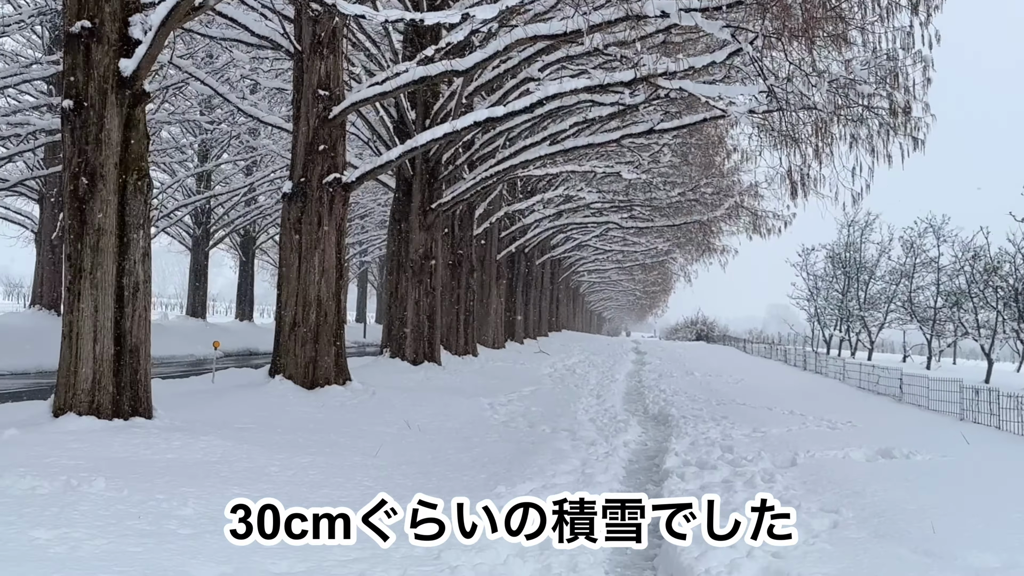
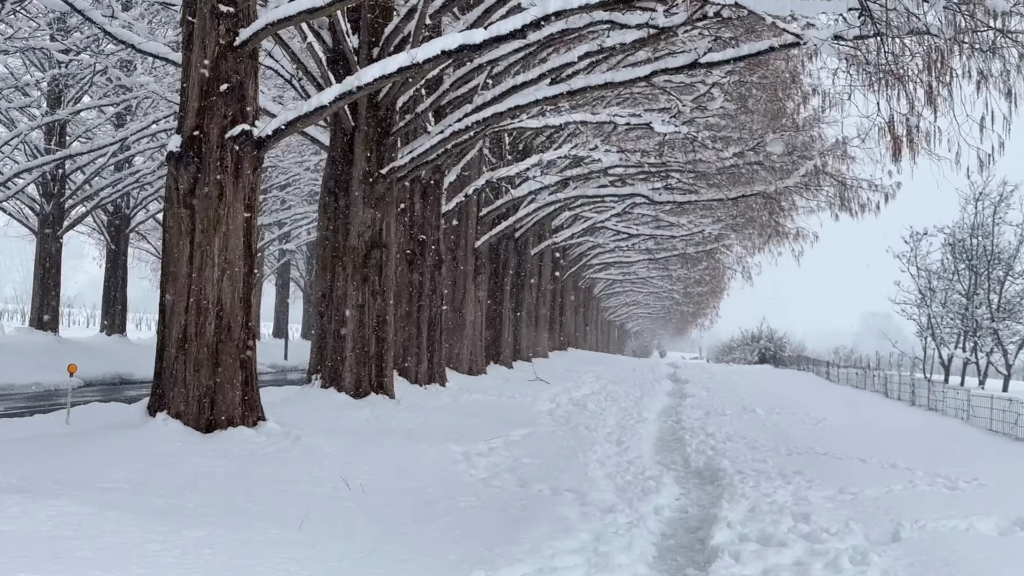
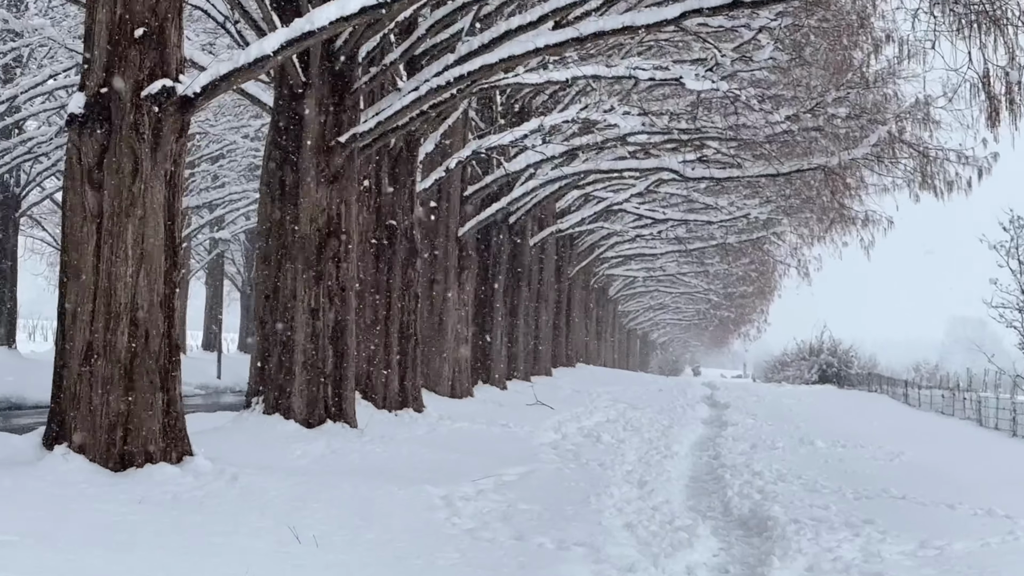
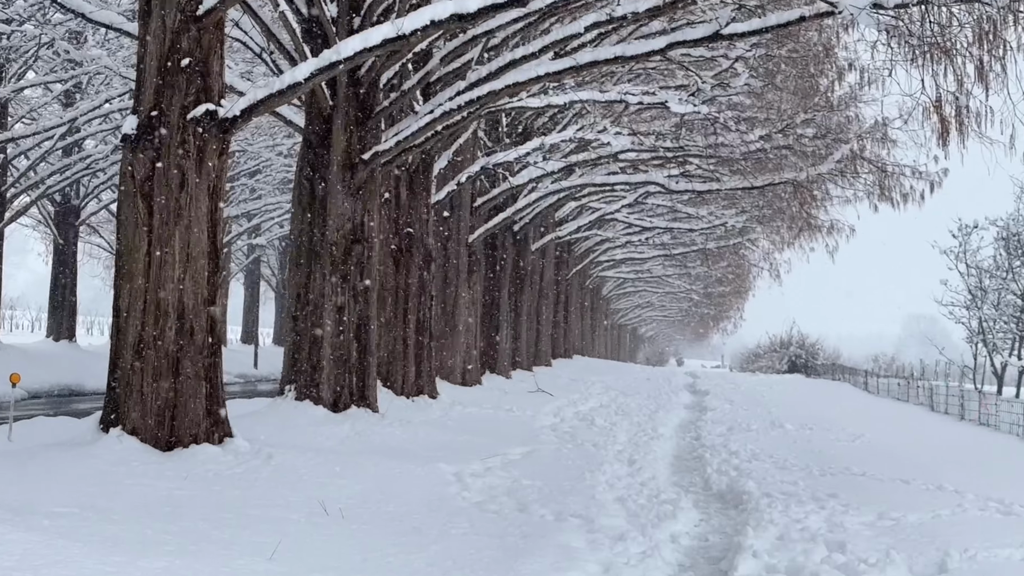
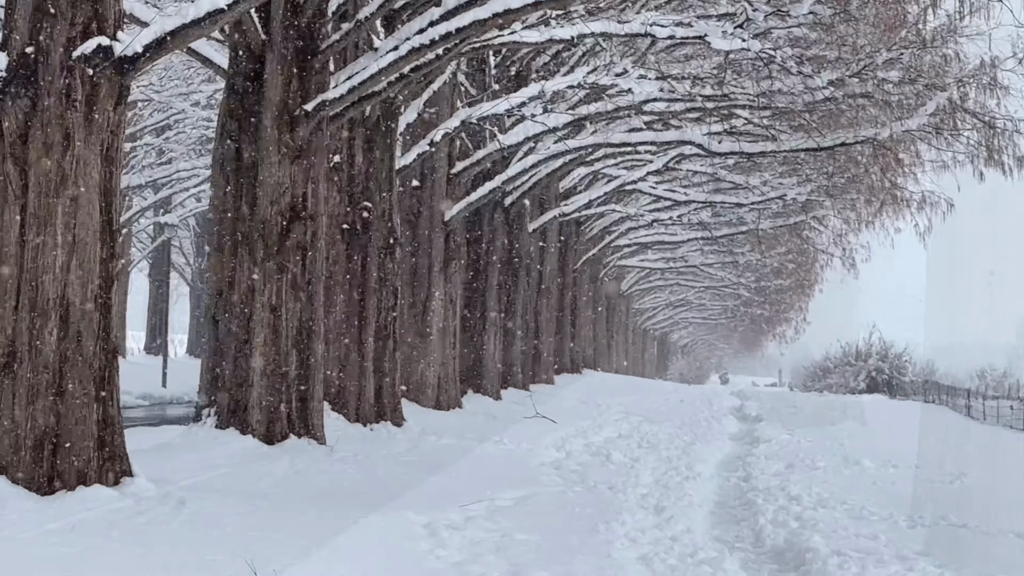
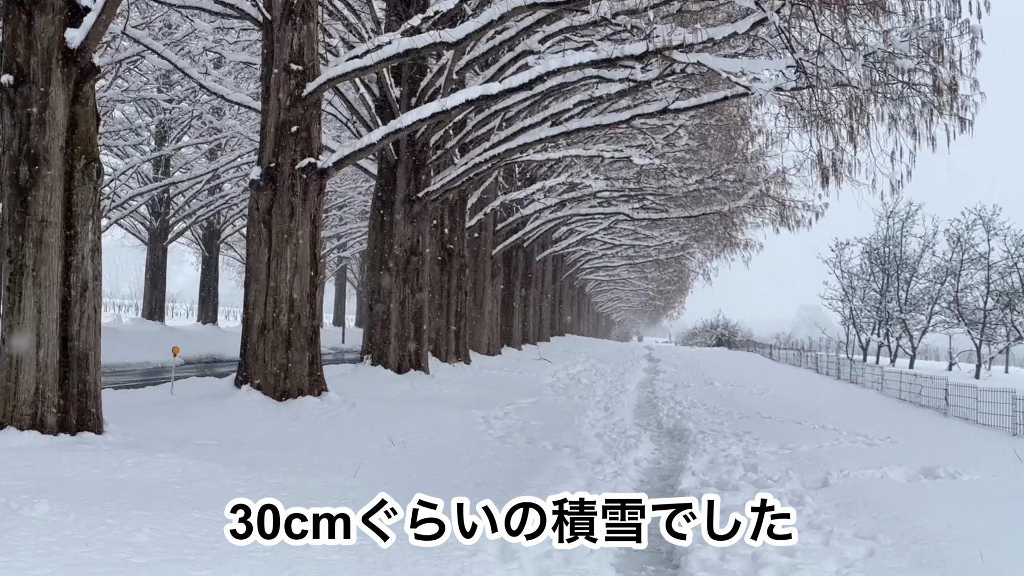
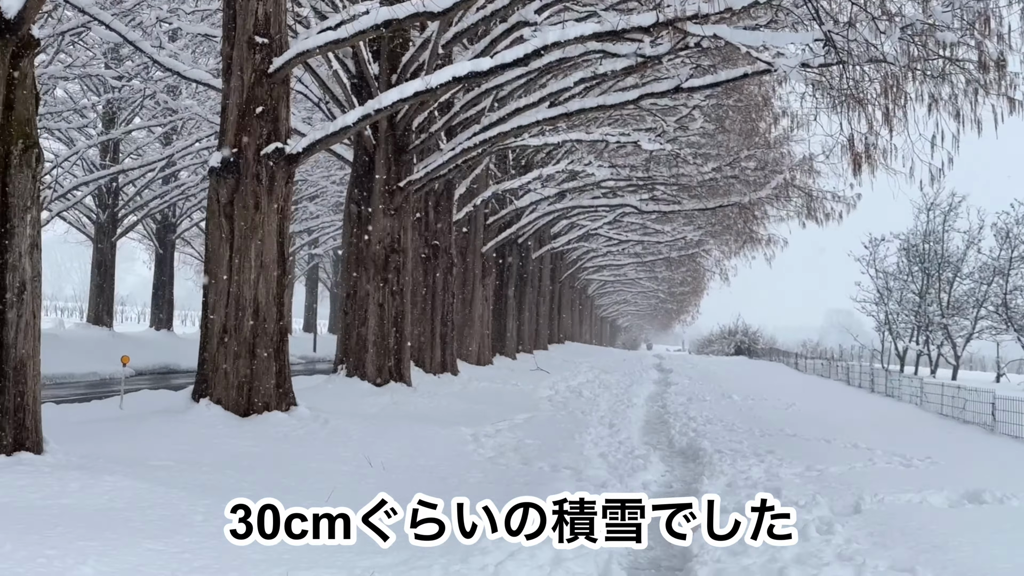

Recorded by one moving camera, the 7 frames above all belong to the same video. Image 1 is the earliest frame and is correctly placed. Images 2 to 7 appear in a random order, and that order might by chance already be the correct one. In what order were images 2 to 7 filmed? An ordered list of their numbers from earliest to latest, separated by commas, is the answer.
6, 7, 2, 4, 3, 5
